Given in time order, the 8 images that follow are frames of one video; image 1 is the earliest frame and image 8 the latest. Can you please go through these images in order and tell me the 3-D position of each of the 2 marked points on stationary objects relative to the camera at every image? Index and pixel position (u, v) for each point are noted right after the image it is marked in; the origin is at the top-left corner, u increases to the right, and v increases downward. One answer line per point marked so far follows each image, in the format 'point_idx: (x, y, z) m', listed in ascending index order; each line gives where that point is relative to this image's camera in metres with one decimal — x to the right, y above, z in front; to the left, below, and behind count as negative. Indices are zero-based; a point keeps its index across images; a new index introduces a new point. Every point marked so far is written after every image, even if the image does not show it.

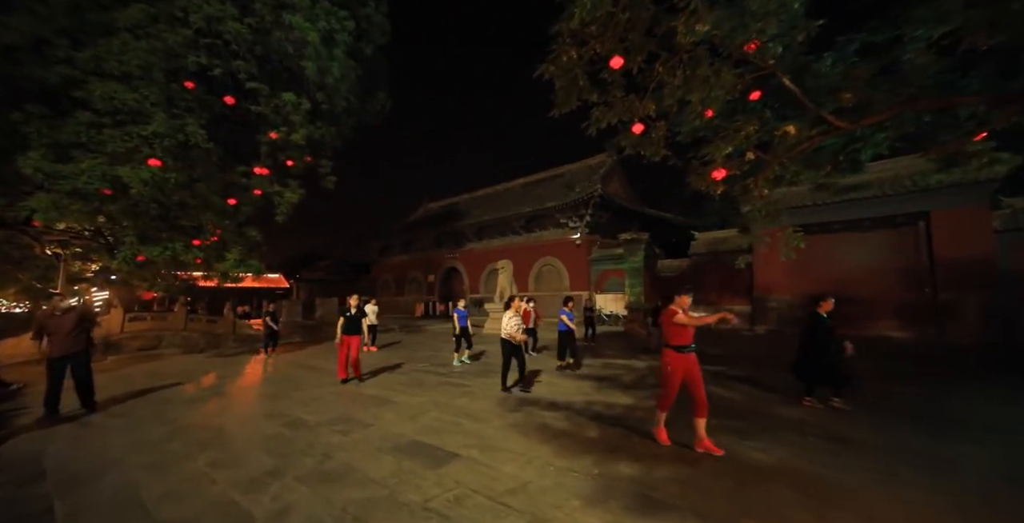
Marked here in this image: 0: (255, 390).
0: (-3.6, -1.8, +5.8) m
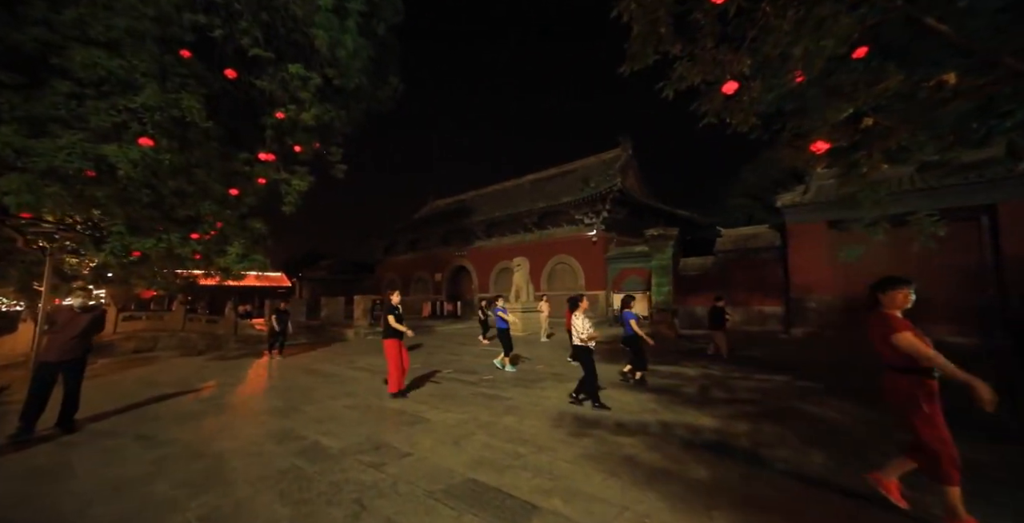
0: (-3.0, -1.7, +5.0) m
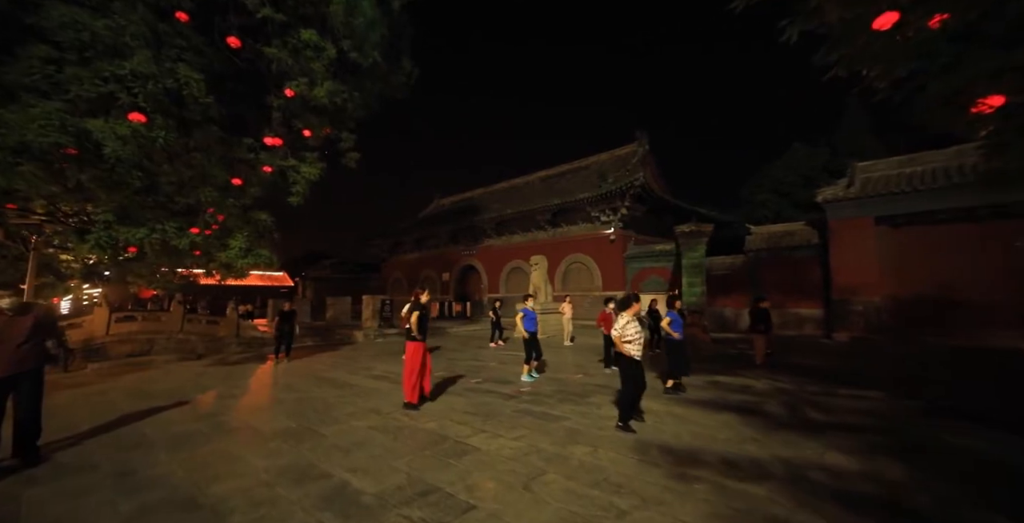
0: (-2.5, -1.6, +4.2) m
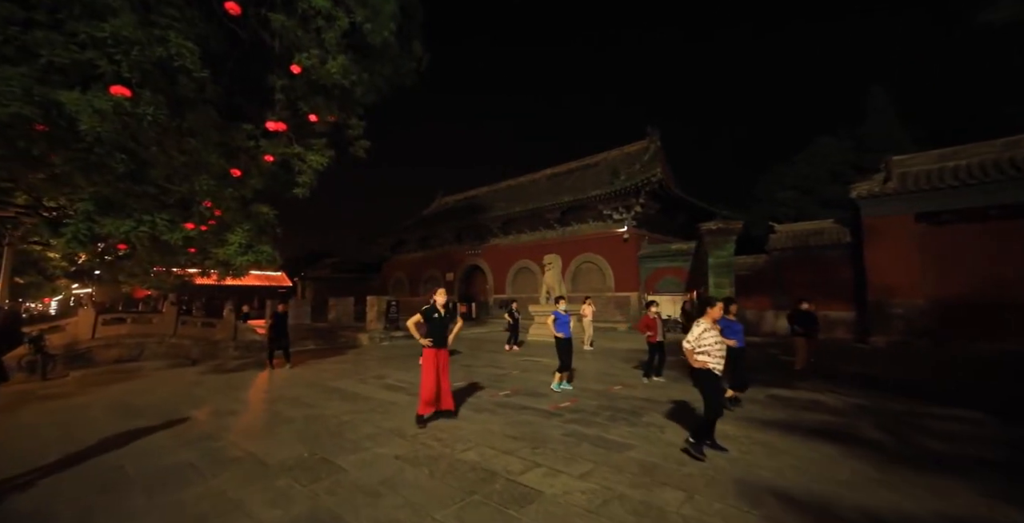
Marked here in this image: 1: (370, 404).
0: (-2.1, -1.6, +3.5) m
1: (-1.7, -1.7, +5.1) m
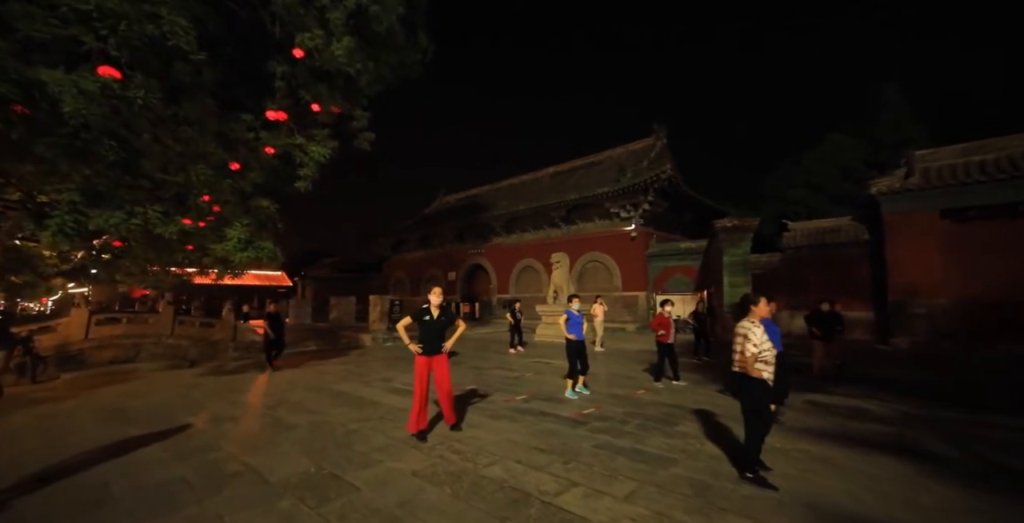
0: (-1.8, -1.6, +3.2) m
1: (-1.5, -1.7, +4.7) m
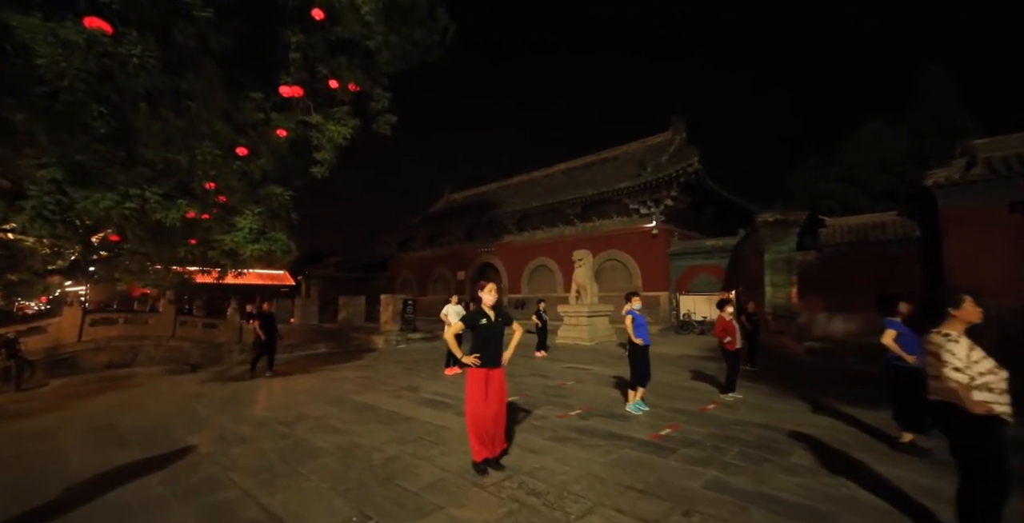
0: (-1.3, -1.5, +2.5) m
1: (-0.9, -1.6, +4.0) m
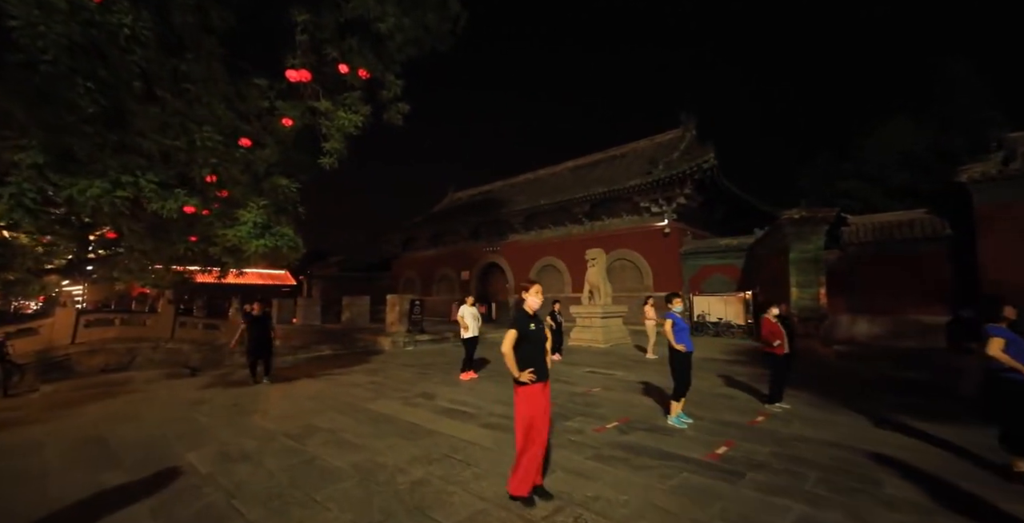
0: (-1.0, -1.5, +2.1) m
1: (-0.6, -1.6, +3.6) m
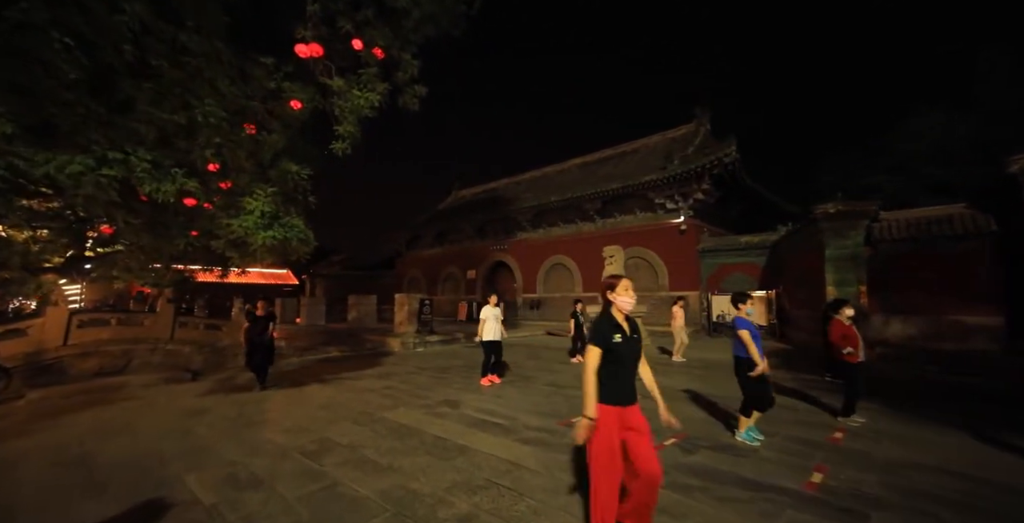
0: (-0.6, -1.4, +1.6) m
1: (-0.3, -1.5, +3.1) m
